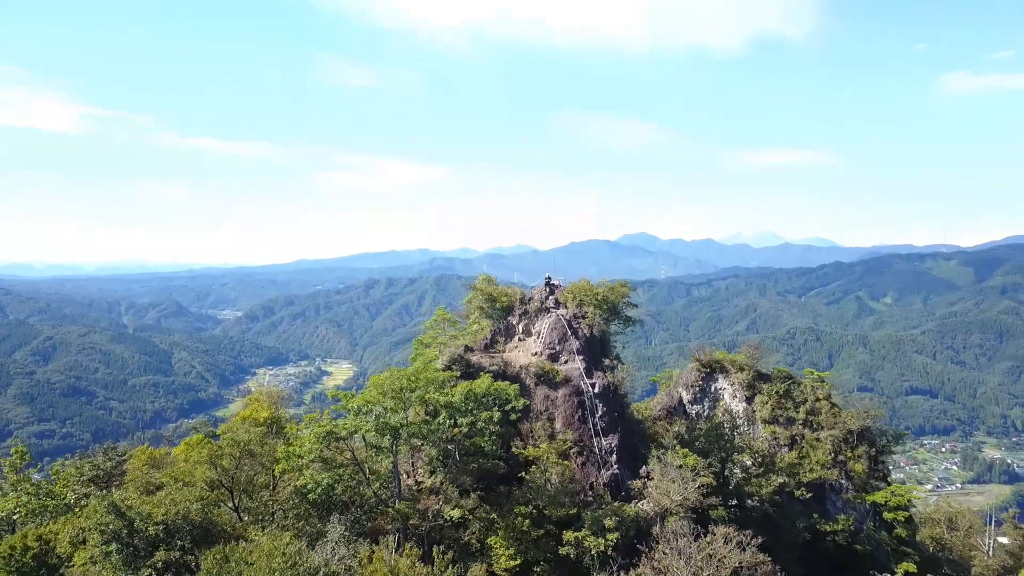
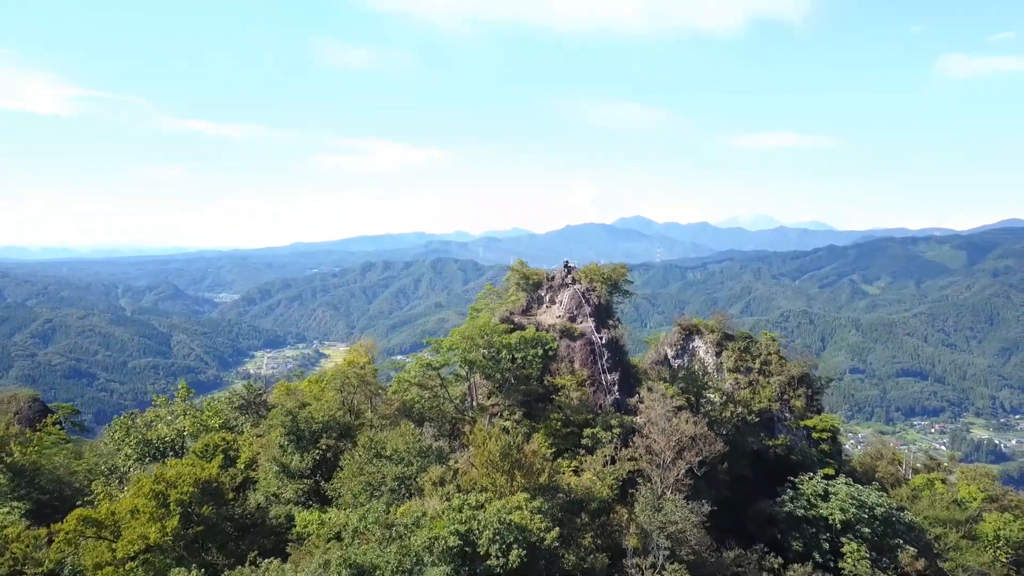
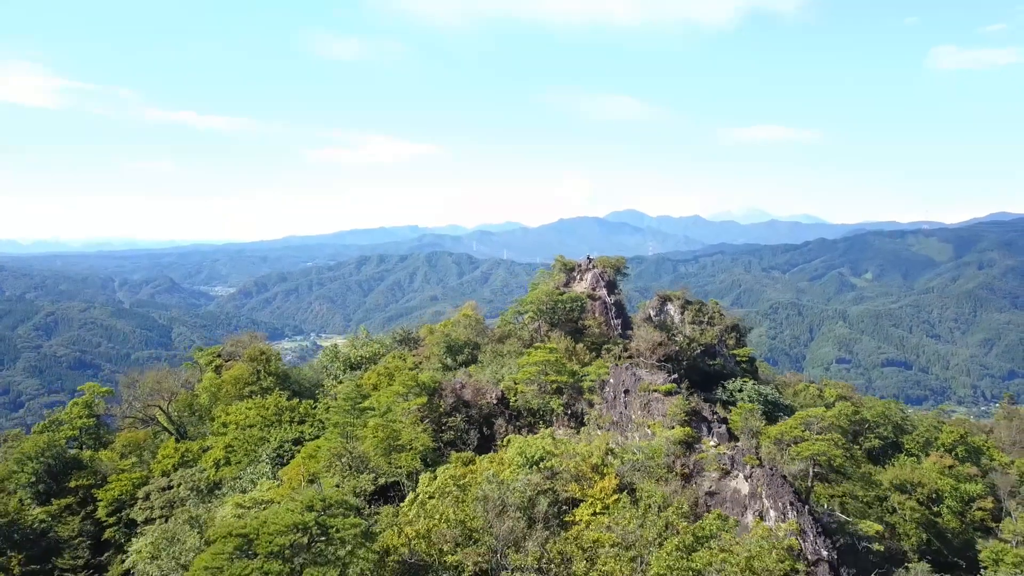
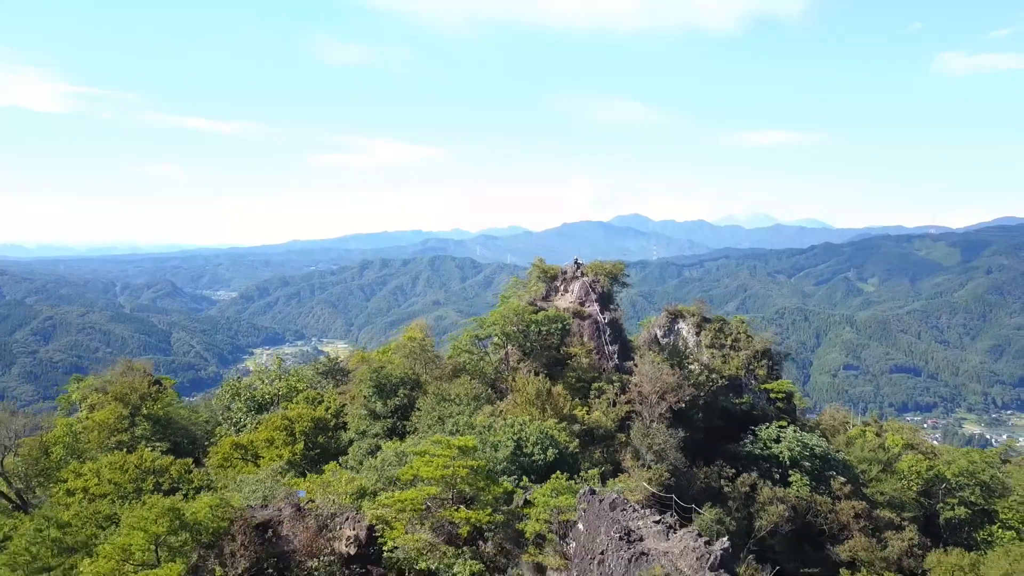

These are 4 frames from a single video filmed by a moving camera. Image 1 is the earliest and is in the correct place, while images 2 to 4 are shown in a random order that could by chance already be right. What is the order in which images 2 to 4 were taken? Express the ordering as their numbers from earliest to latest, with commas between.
2, 4, 3
